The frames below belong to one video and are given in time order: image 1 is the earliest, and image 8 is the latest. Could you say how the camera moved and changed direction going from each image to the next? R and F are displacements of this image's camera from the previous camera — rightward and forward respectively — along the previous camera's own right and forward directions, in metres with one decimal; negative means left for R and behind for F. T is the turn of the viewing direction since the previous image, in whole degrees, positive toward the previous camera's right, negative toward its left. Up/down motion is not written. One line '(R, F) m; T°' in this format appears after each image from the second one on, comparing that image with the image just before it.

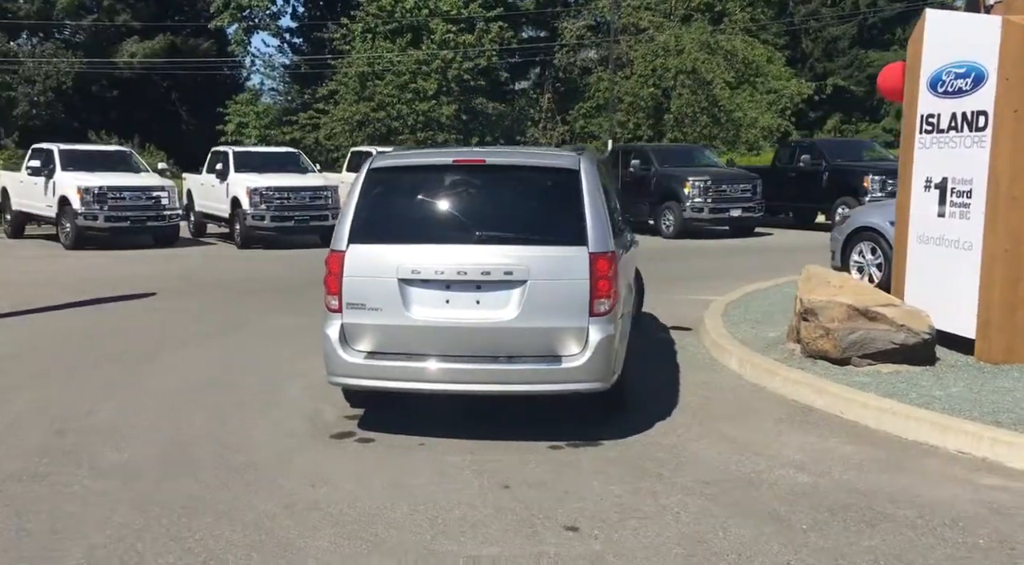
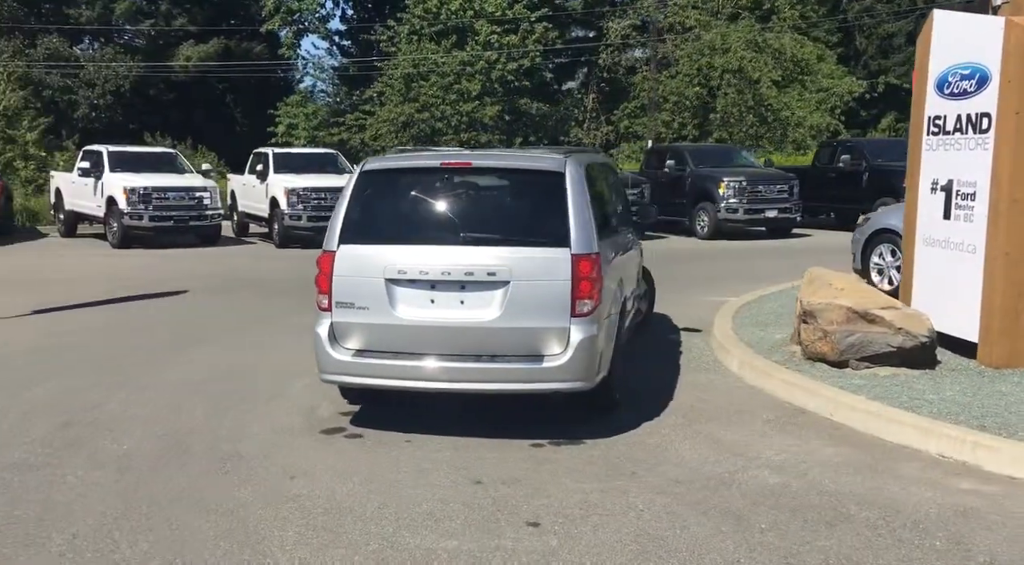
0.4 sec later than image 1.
(+0.5, -0.1) m; -3°
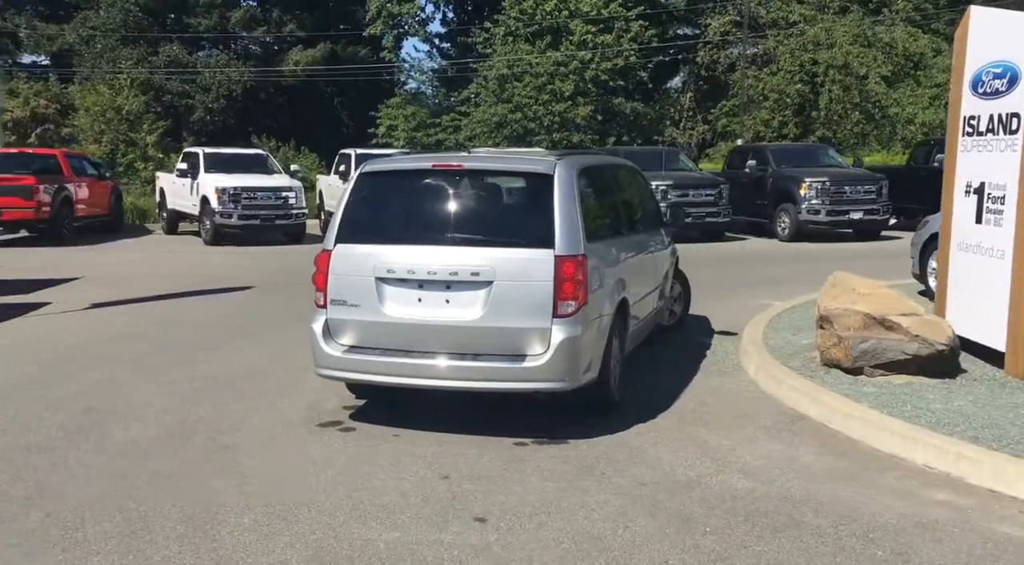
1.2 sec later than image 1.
(+0.9, -0.1) m; -7°
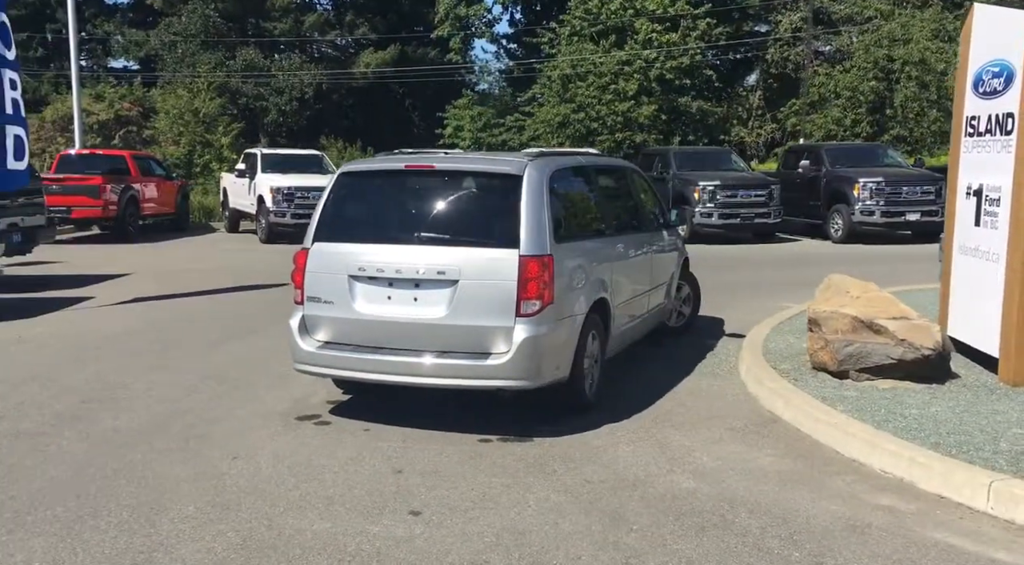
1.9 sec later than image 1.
(+0.8, -0.1) m; -5°
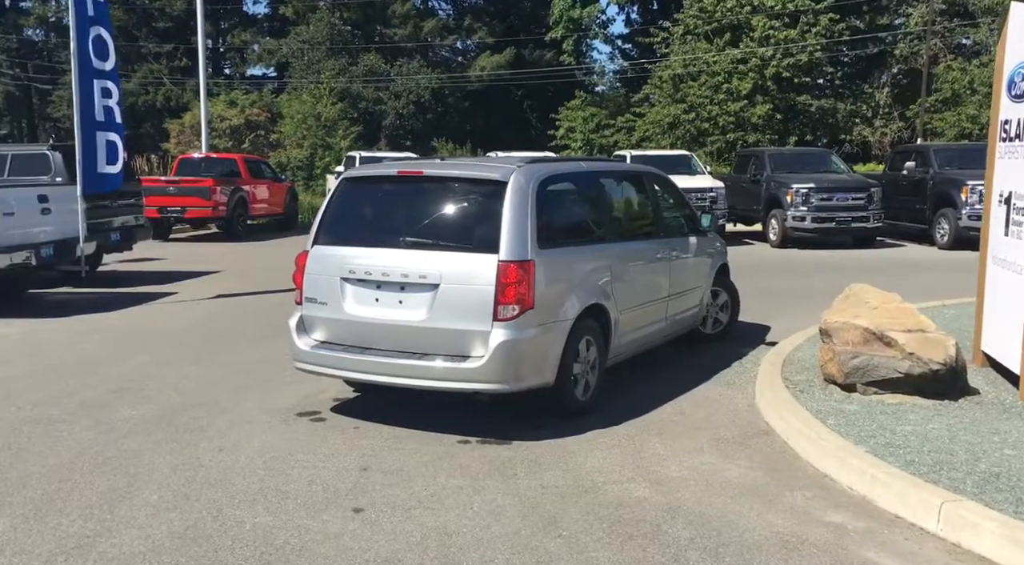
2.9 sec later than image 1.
(+1.1, 0.0) m; -8°
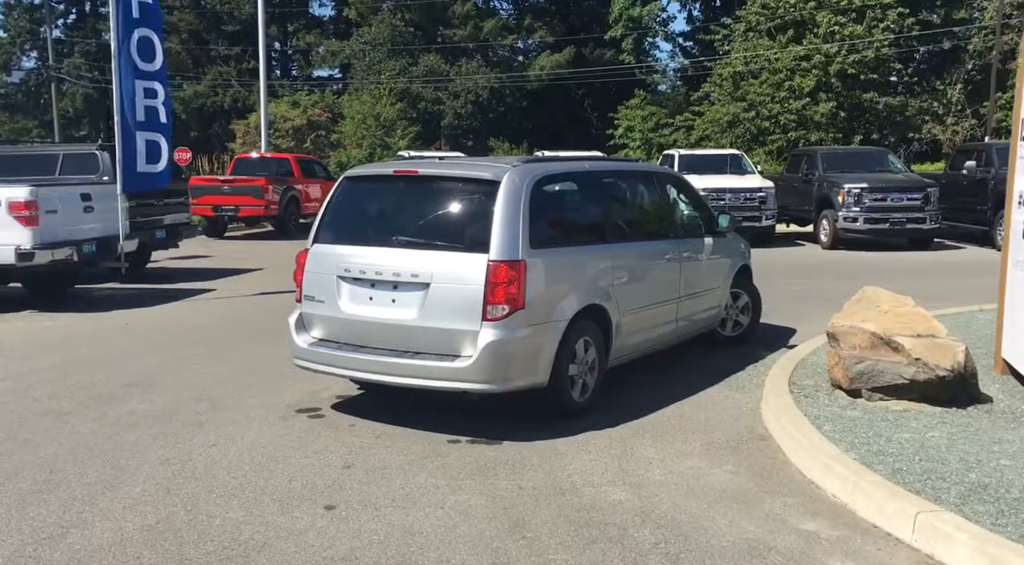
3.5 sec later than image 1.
(+0.6, 0.0) m; -4°
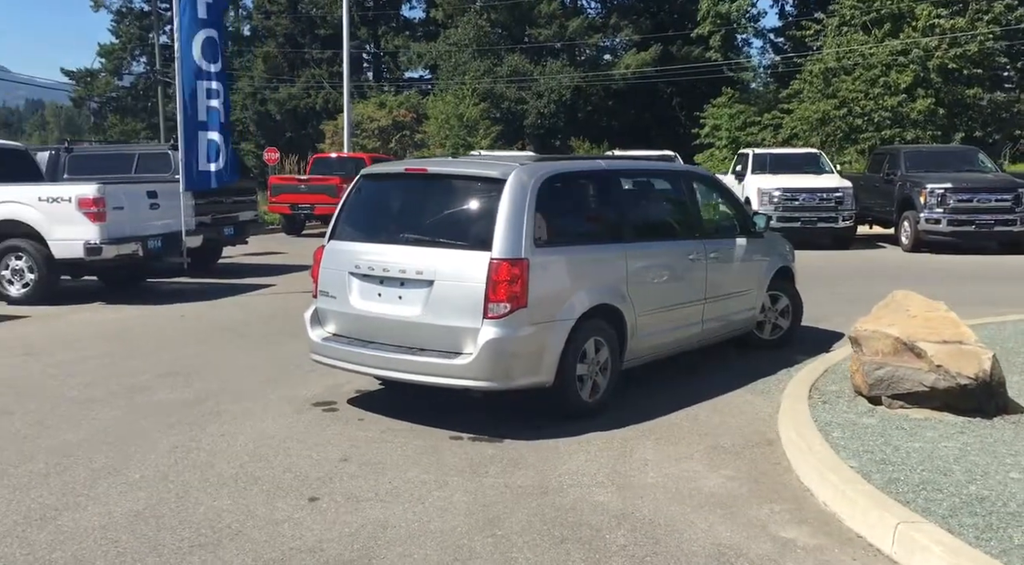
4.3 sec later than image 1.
(+0.7, +0.1) m; -6°
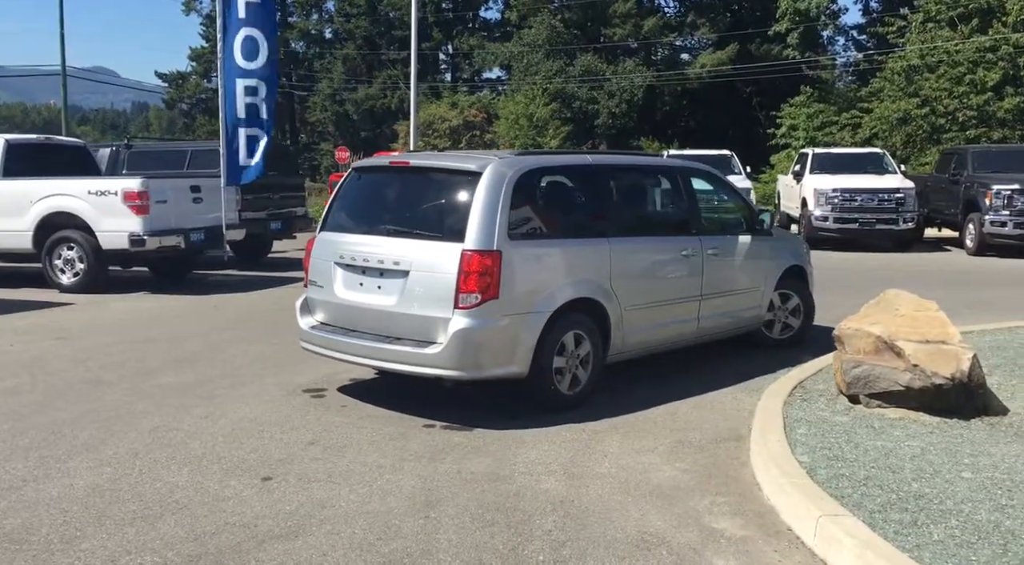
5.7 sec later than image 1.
(+0.8, 0.0) m; -5°
